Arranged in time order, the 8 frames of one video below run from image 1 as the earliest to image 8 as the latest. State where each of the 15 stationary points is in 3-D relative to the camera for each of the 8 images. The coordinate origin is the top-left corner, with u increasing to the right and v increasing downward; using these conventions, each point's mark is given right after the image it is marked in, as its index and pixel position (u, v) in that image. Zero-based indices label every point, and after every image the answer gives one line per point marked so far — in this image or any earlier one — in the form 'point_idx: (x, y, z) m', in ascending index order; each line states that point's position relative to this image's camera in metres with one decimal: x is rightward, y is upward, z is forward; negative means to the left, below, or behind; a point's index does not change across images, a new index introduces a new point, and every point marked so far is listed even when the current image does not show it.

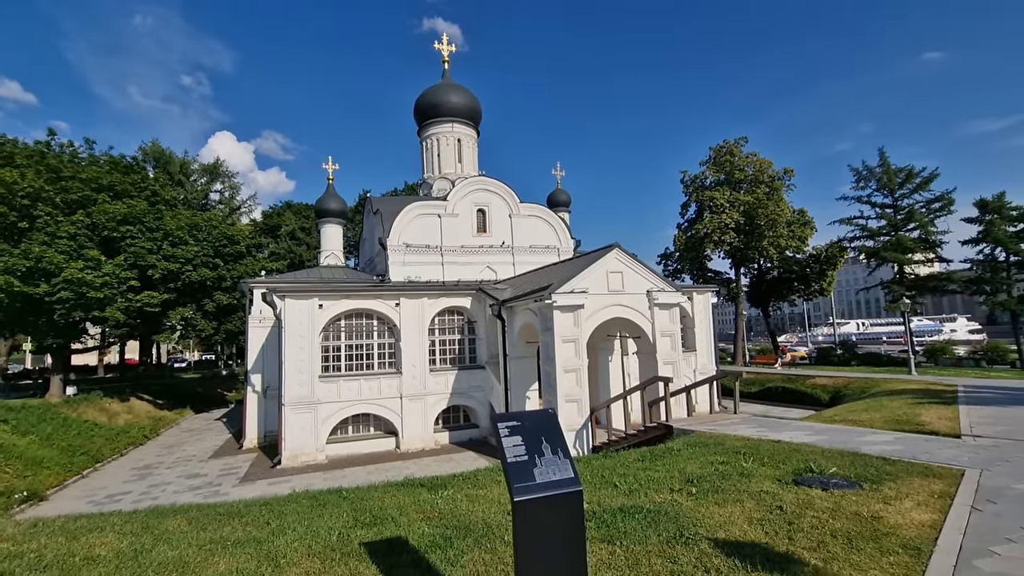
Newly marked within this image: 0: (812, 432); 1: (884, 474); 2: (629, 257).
0: (+6.9, -3.3, +11.8) m
1: (+5.4, -2.7, +7.5) m
2: (+3.5, +0.9, +15.6) m
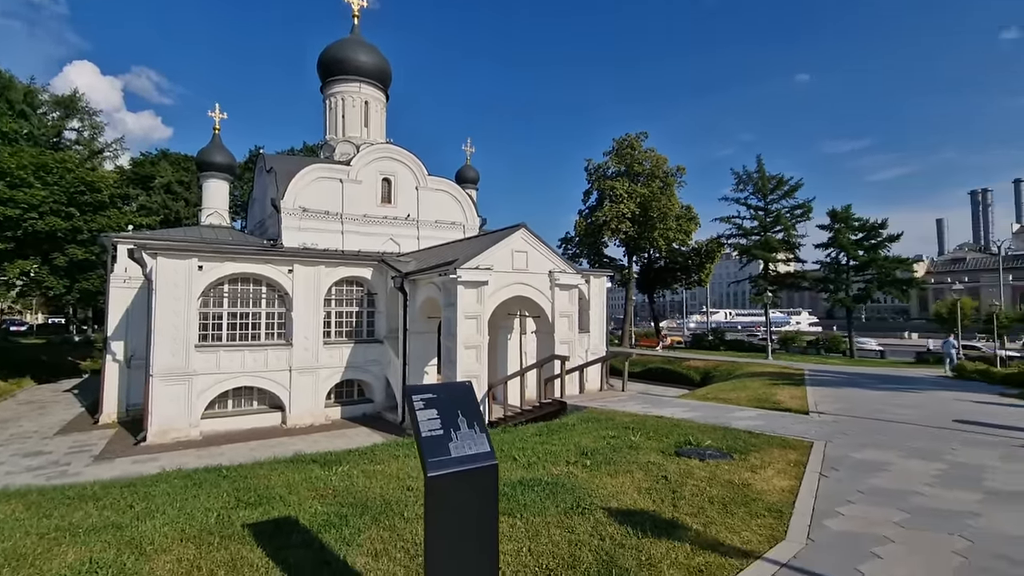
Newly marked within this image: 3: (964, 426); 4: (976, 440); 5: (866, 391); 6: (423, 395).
0: (+4.5, -3.0, +12.9) m
1: (+3.9, -2.6, +8.4) m
2: (+0.7, +1.5, +15.8) m
3: (+9.2, -2.8, +10.4) m
4: (+8.2, -2.7, +9.1) m
5: (+11.0, -3.2, +16.1) m
6: (-0.5, -0.6, +3.0) m
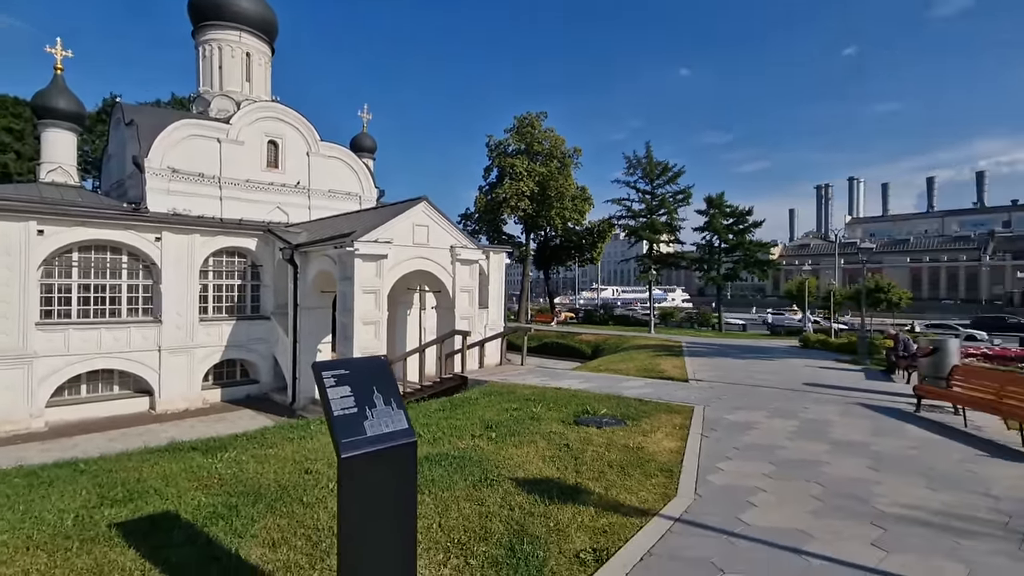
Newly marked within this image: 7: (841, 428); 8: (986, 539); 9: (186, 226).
0: (+1.9, -2.4, +13.6) m
1: (+2.3, -2.2, +9.0) m
2: (-2.3, +2.3, +15.4) m
3: (+7.0, -2.3, +12.1) m
4: (+6.3, -2.3, +10.6) m
5: (+7.7, -2.5, +18.0) m
6: (-1.0, -0.4, +2.7) m
7: (+5.3, -2.3, +8.3) m
8: (+4.2, -2.2, +4.6) m
9: (-8.9, +1.7, +14.2) m
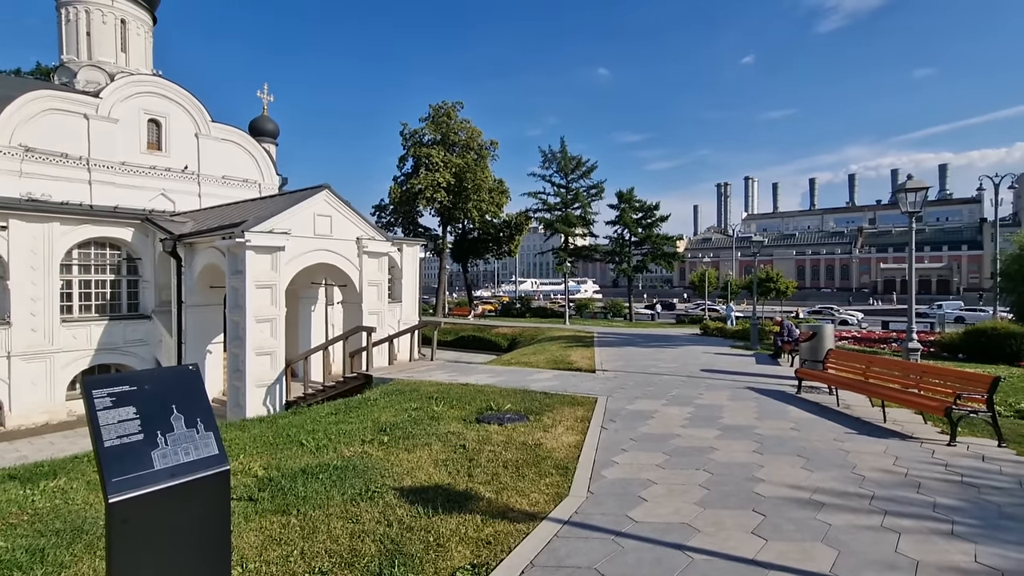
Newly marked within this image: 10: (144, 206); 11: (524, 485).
0: (-0.5, -2.2, +13.3) m
1: (+0.6, -2.0, +8.8) m
2: (-4.9, +2.4, +14.5) m
3: (+4.8, -2.1, +12.6) m
4: (+4.4, -2.1, +11.0) m
5: (+4.6, -2.2, +18.6) m
6: (-1.7, -0.4, +2.2) m
7: (+3.7, -2.1, +8.7) m
8: (+3.2, -2.1, +4.8) m
9: (-11.3, +1.8, +12.3) m
10: (-12.3, +2.7, +17.1) m
11: (+0.1, -2.0, +5.2) m
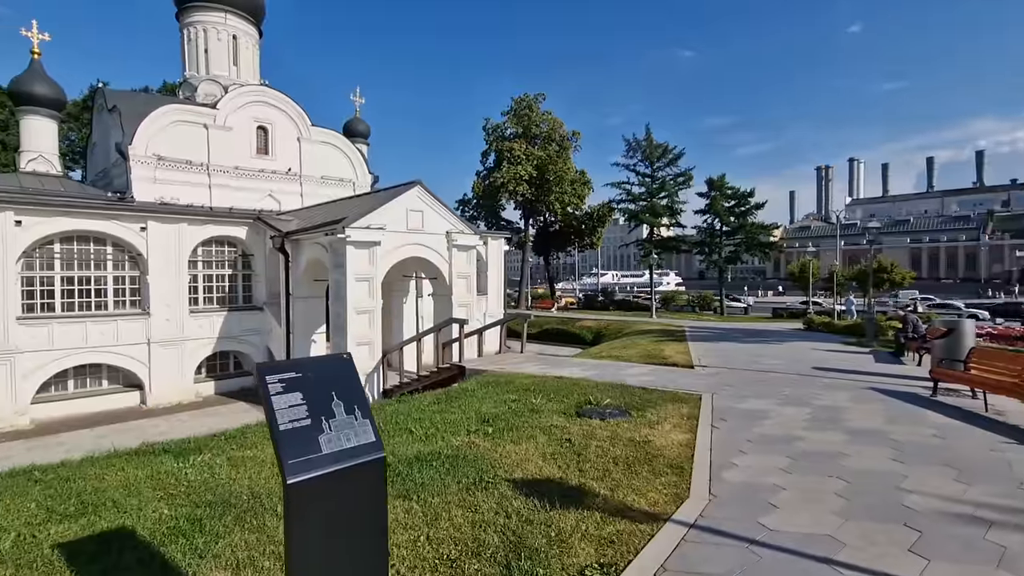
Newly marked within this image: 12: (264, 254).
0: (+1.9, -2.0, +13.1) m
1: (+2.2, -1.9, +8.5) m
2: (-2.4, +2.6, +14.9) m
3: (+7.0, -1.9, +11.6) m
4: (+6.3, -1.9, +10.1) m
5: (+7.7, -1.9, +17.6) m
6: (-1.0, -0.4, +2.2) m
7: (+5.3, -2.0, +7.9) m
8: (+4.2, -2.0, +4.1) m
9: (-9.0, +2.0, +13.7) m
10: (-9.3, +3.0, +18.6) m
11: (+1.2, -1.9, +5.0) m
12: (-7.4, +1.0, +15.3) m
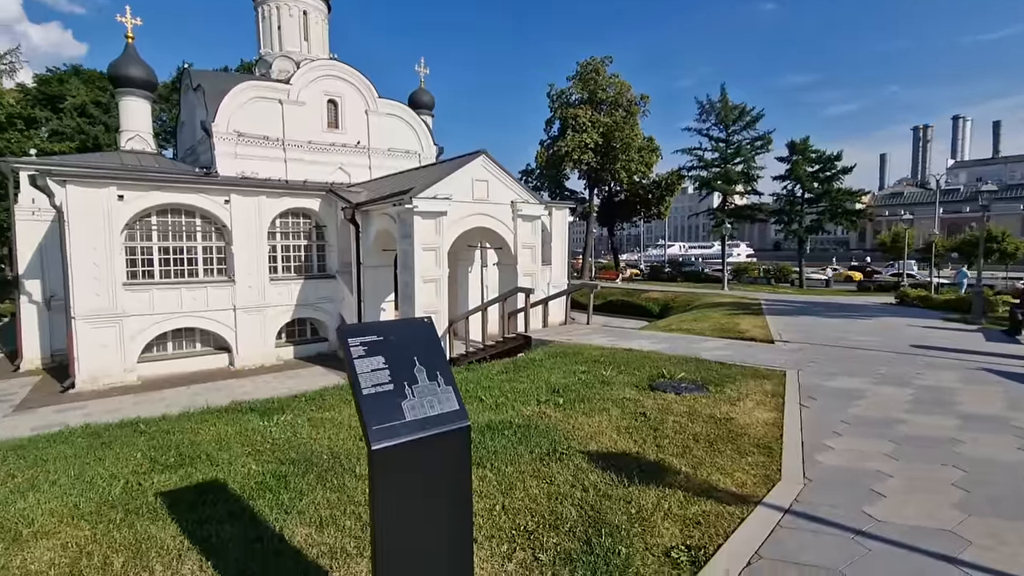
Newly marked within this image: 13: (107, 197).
0: (+3.5, -1.3, +12.7) m
1: (+3.3, -1.4, +8.1) m
2: (-0.5, +3.5, +14.6) m
3: (+8.4, -1.3, +10.6) m
4: (+7.6, -1.4, +9.2) m
5: (+9.9, -1.0, +16.4) m
6: (-0.6, -0.2, +2.1) m
7: (+6.3, -1.5, +7.1) m
8: (+4.7, -1.8, +3.5) m
9: (-7.2, +2.8, +14.3) m
10: (-6.9, +4.1, +19.1) m
11: (+1.9, -1.6, +4.7) m
12: (-5.4, +2.0, +15.8) m
13: (-9.8, +2.2, +12.4) m
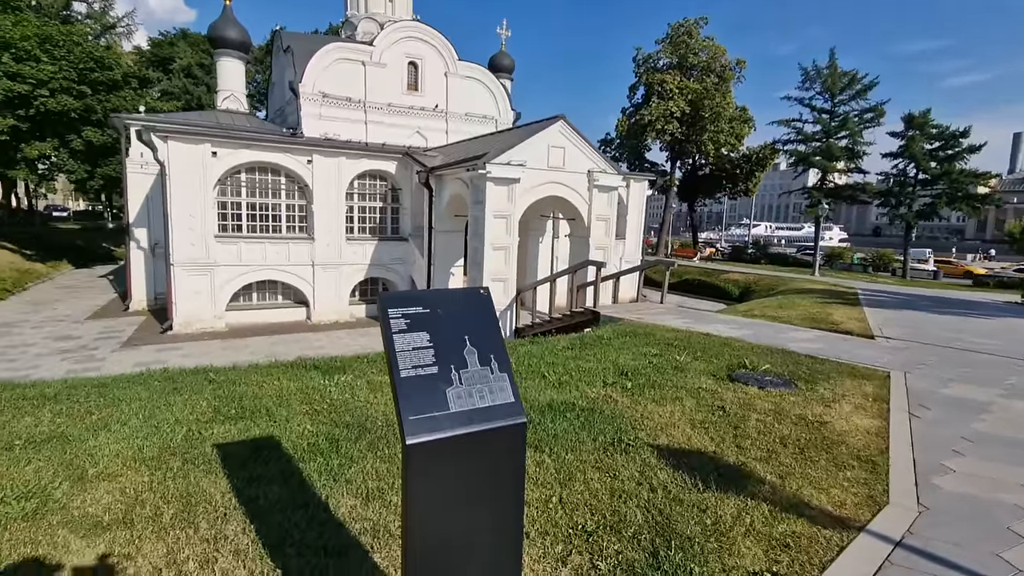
0: (+5.1, -0.8, +11.7) m
1: (+4.3, -1.2, +7.2) m
2: (+1.7, +4.3, +13.9) m
3: (+9.7, -1.3, +9.0) m
4: (+8.6, -1.4, +7.8) m
5: (+11.9, -0.7, +14.6) m
6: (-0.4, -0.1, +1.8) m
7: (+7.1, -1.6, +5.9) m
8: (+5.0, -1.9, +2.5) m
9: (-5.1, +4.0, +14.5) m
10: (-4.0, +5.5, +19.2) m
11: (+2.4, -1.5, +4.1) m
12: (-3.1, +3.1, +15.8) m
13: (-7.9, +3.5, +13.0) m
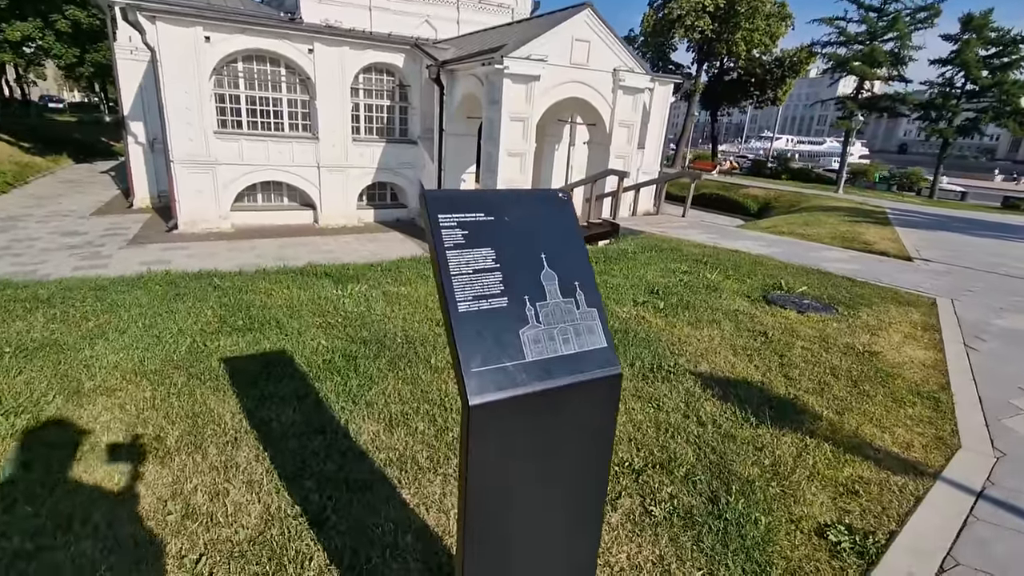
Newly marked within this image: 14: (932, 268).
0: (+5.5, +1.0, +11.2) m
1: (+4.6, -0.1, +6.8) m
2: (+2.2, +6.5, +12.5) m
3: (+10.0, -0.1, +8.5) m
4: (+8.9, -0.3, +7.3) m
5: (+12.3, +1.4, +13.9) m
6: (-0.1, +0.2, +1.3) m
7: (+7.3, -0.8, +5.5) m
8: (+5.2, -1.7, +2.3) m
9: (-4.5, +6.5, +13.1) m
10: (-3.3, +8.8, +17.5) m
11: (+2.6, -0.9, +3.7) m
12: (-2.6, +5.8, +14.6) m
13: (-7.4, +5.8, +11.8) m
14: (+7.6, +0.3, +9.3) m
